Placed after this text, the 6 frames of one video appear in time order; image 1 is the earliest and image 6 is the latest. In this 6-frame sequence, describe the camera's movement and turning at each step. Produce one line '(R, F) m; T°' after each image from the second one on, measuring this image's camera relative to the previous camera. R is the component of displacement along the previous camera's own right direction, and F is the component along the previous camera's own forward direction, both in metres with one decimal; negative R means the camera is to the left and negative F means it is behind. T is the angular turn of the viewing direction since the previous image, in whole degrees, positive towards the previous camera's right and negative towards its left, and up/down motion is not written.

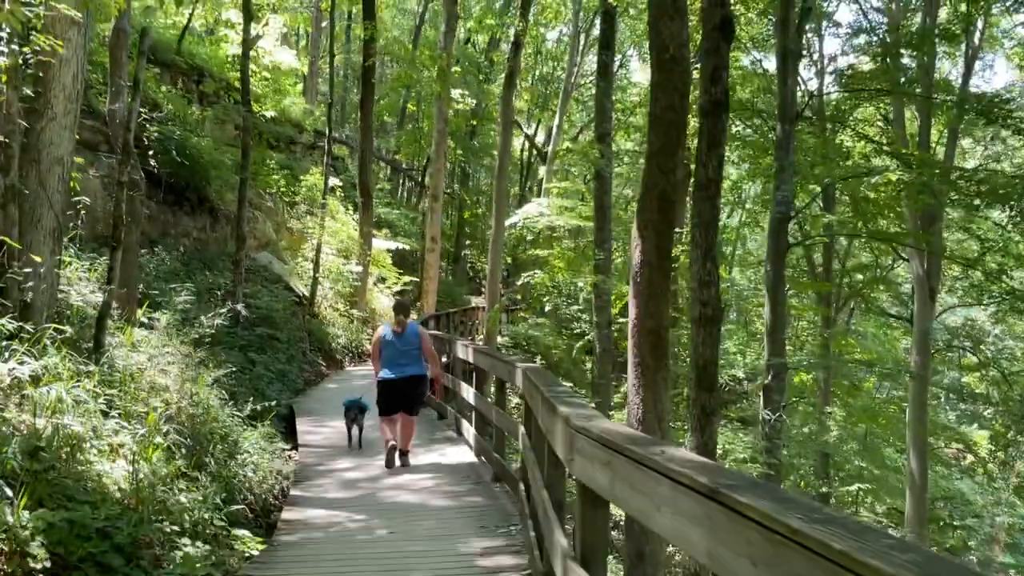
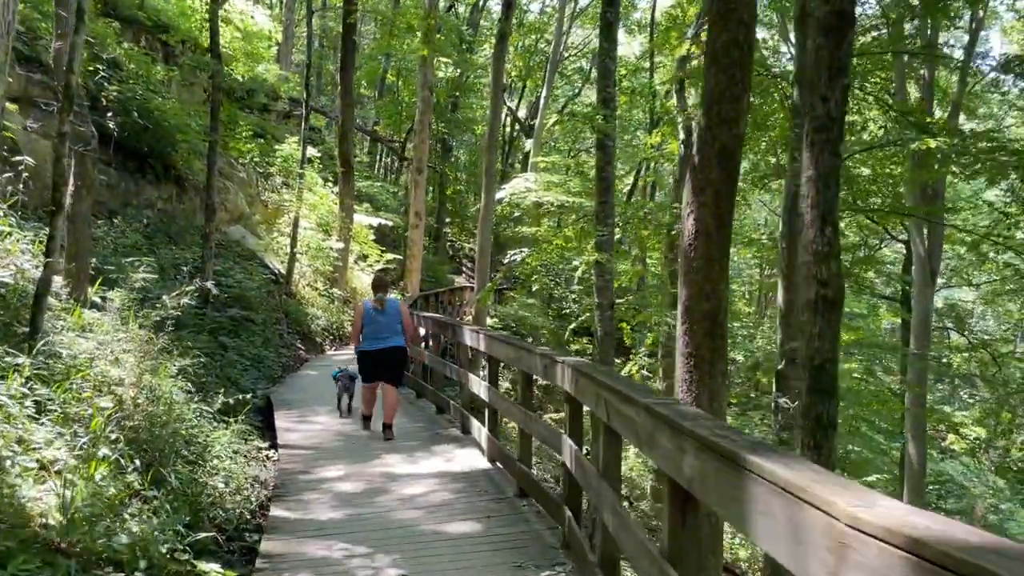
(-0.3, +0.9) m; +2°
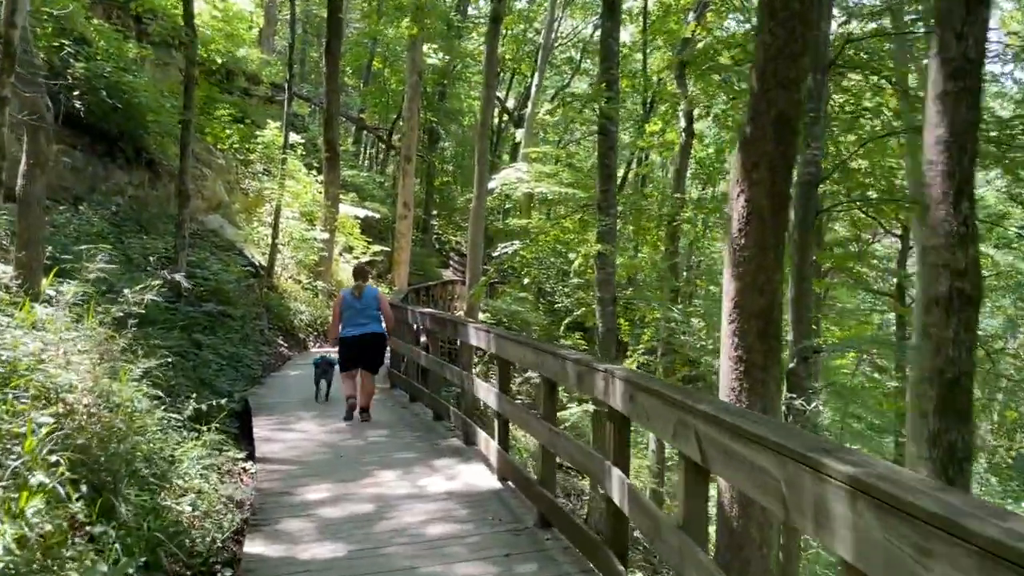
(-0.2, +0.7) m; +1°
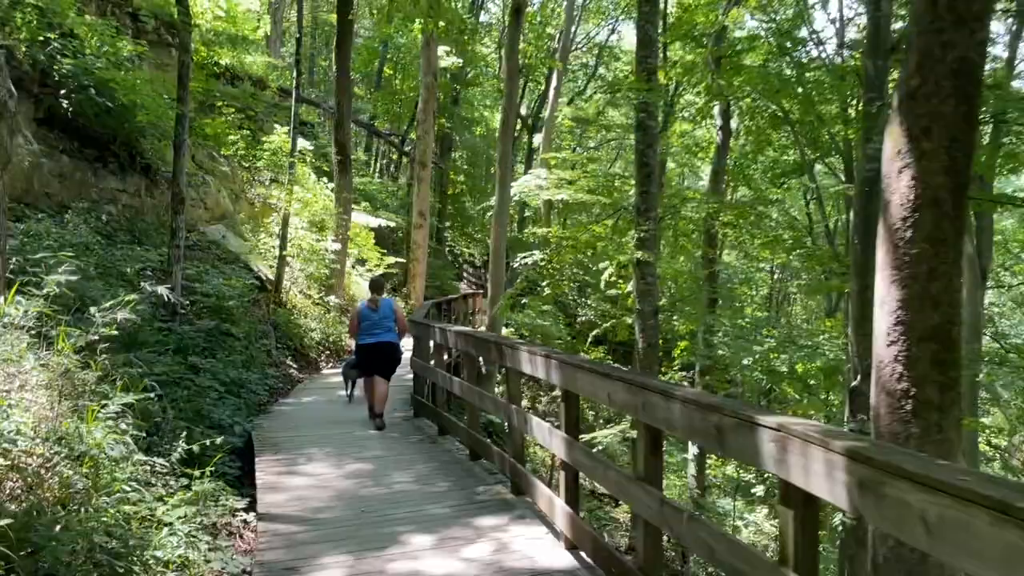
(-0.2, +1.0) m; -1°
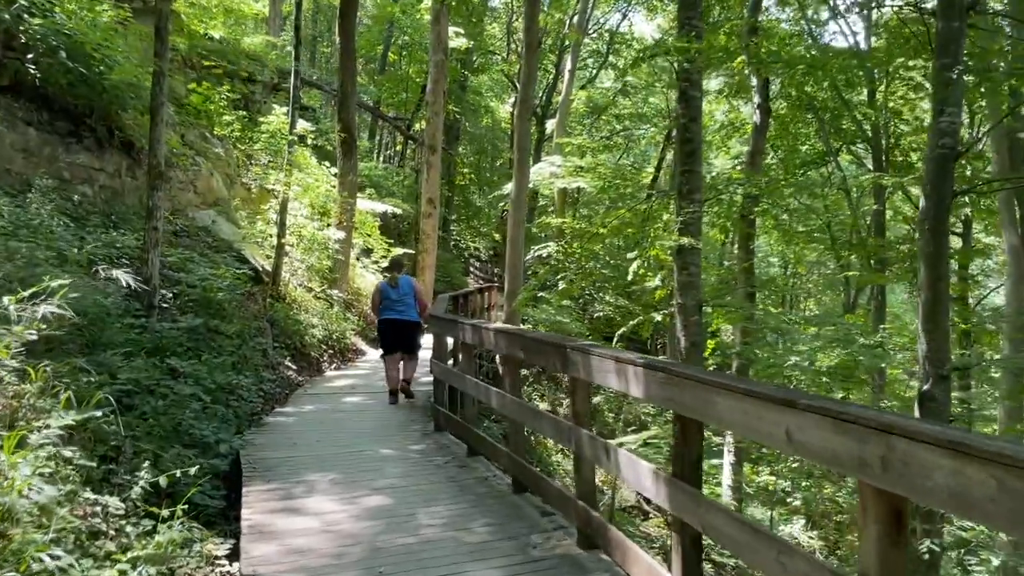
(-0.3, +1.1) m; 0°
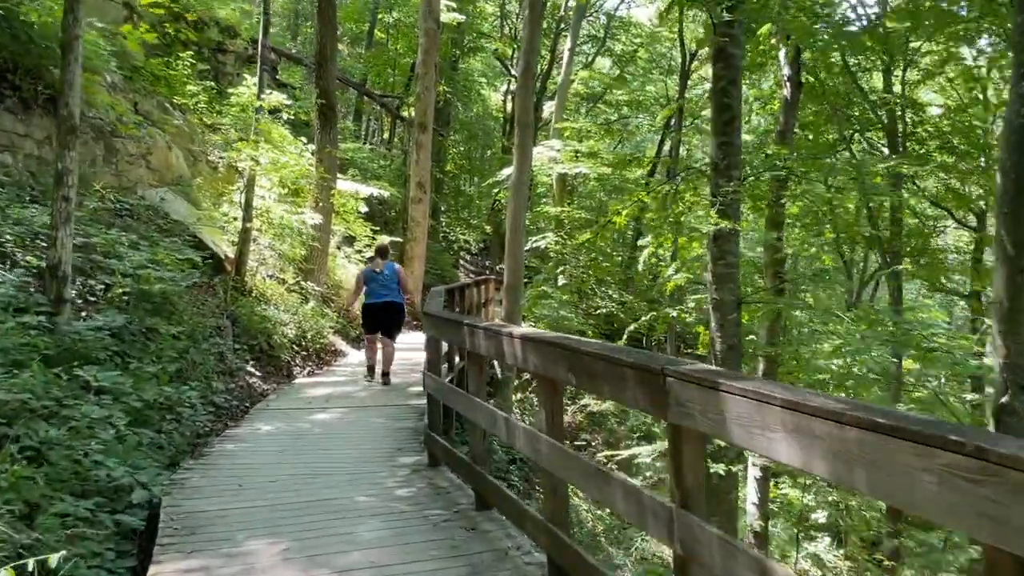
(-0.2, +1.3) m; +1°
